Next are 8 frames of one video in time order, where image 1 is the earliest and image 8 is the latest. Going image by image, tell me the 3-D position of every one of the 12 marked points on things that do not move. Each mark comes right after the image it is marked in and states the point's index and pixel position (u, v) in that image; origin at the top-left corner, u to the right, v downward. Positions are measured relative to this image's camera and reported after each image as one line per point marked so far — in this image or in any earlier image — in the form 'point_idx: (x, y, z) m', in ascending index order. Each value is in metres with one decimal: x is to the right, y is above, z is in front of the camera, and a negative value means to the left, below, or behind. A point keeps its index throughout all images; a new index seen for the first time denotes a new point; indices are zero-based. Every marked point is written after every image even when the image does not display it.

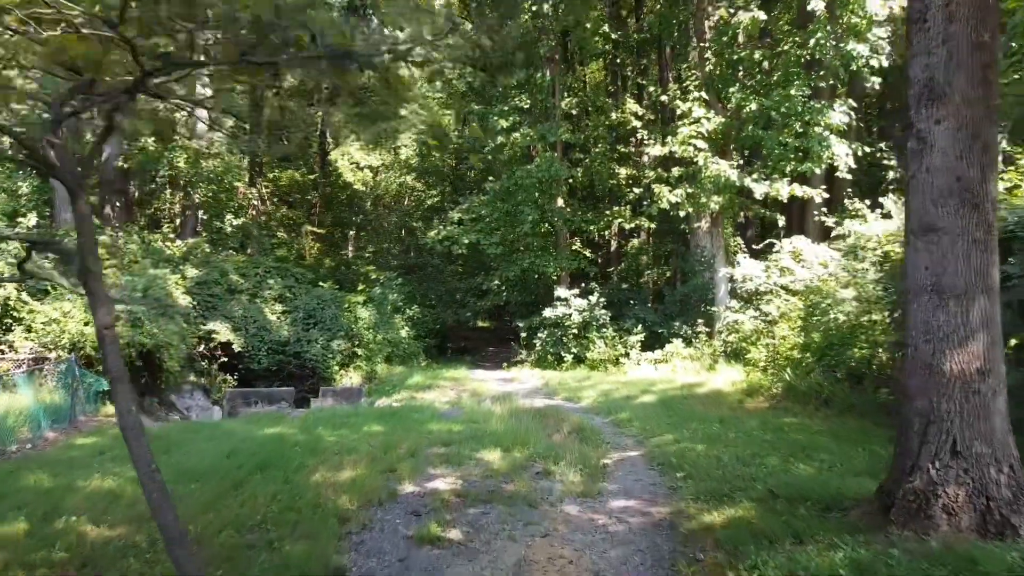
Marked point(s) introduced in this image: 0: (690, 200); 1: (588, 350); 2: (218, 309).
0: (+3.2, +1.6, +14.7) m
1: (+1.5, -1.2, +16.0) m
2: (-5.7, -0.4, +15.7) m
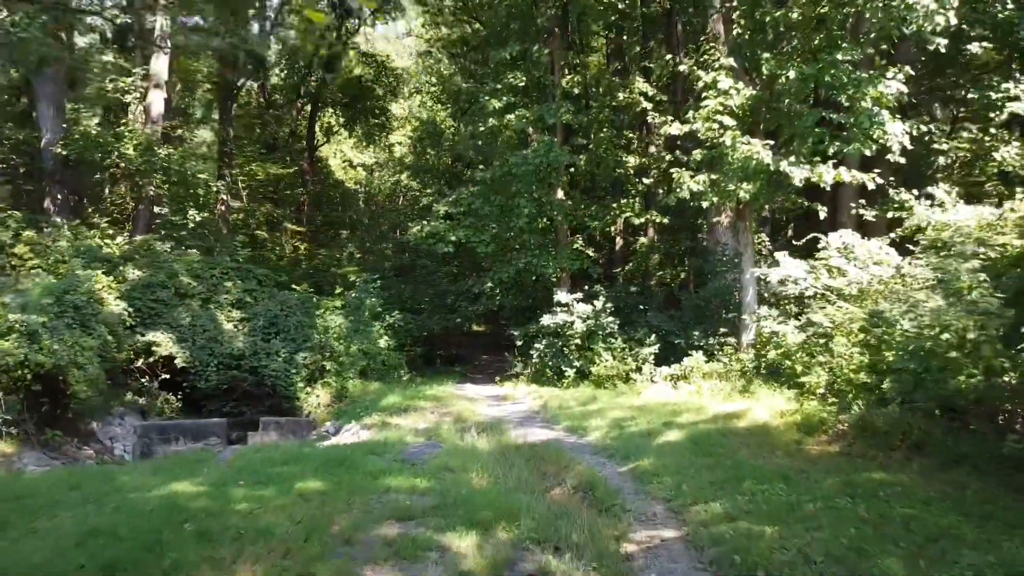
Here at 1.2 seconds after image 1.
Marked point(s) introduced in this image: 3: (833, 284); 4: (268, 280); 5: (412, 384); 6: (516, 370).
0: (+3.1, +1.5, +12.5) m
1: (+1.4, -1.3, +13.8) m
2: (-5.8, -0.5, +13.5) m
3: (+3.9, 0.0, +9.9) m
4: (-4.9, +0.2, +16.4) m
5: (-1.9, -1.8, +15.4) m
6: (+0.1, -1.7, +16.5) m
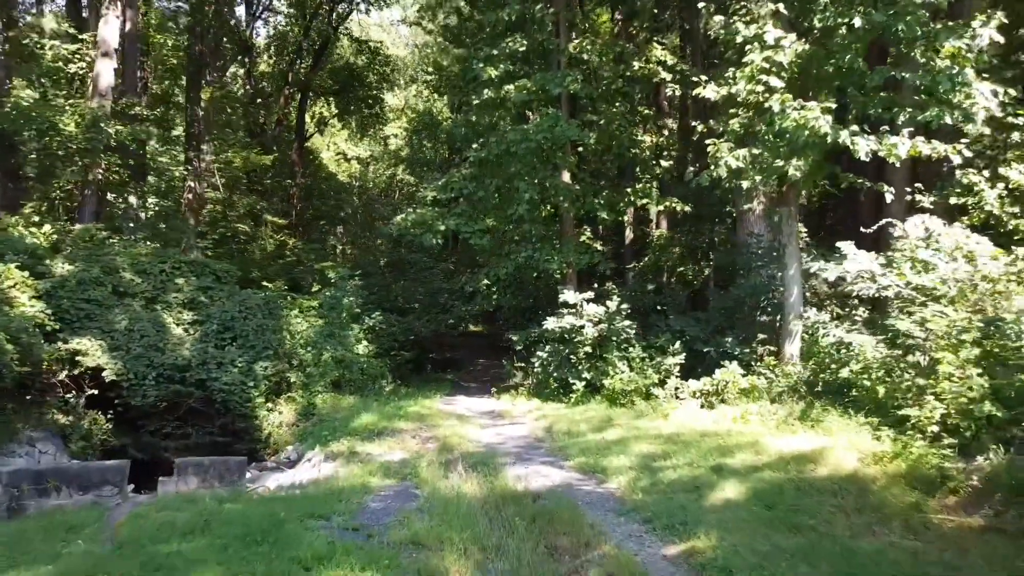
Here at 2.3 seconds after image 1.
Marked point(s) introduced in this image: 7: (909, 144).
0: (+3.1, +1.6, +10.3) m
1: (+1.4, -1.3, +11.7) m
2: (-5.8, -0.4, +11.3) m
3: (+3.9, +0.1, +7.7) m
4: (-5.0, +0.2, +14.2) m
5: (-1.9, -1.8, +13.2) m
6: (0.0, -1.7, +14.3) m
7: (+4.5, +1.6, +9.2) m
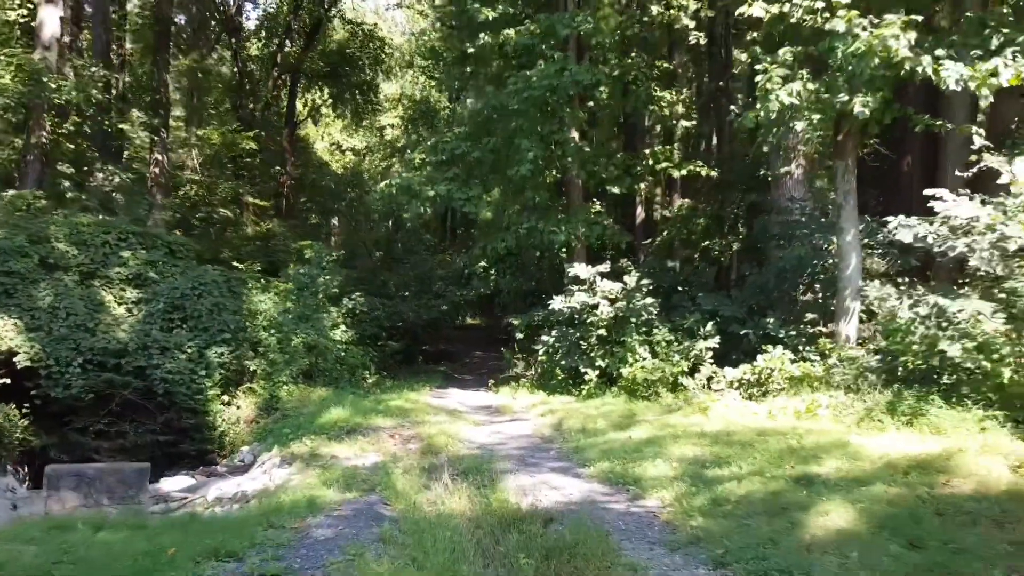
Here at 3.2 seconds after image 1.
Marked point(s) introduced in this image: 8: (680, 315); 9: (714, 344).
0: (+3.1, +1.9, +8.4) m
1: (+1.4, -0.9, +9.8) m
2: (-5.8, -0.1, +9.5) m
3: (+3.9, +0.4, +5.9) m
4: (-5.0, +0.6, +12.4) m
5: (-1.9, -1.5, +11.4) m
6: (0.0, -1.3, +12.5) m
7: (+4.5, +2.0, +7.4) m
8: (+2.2, -0.3, +10.5) m
9: (+2.4, -0.7, +9.4) m
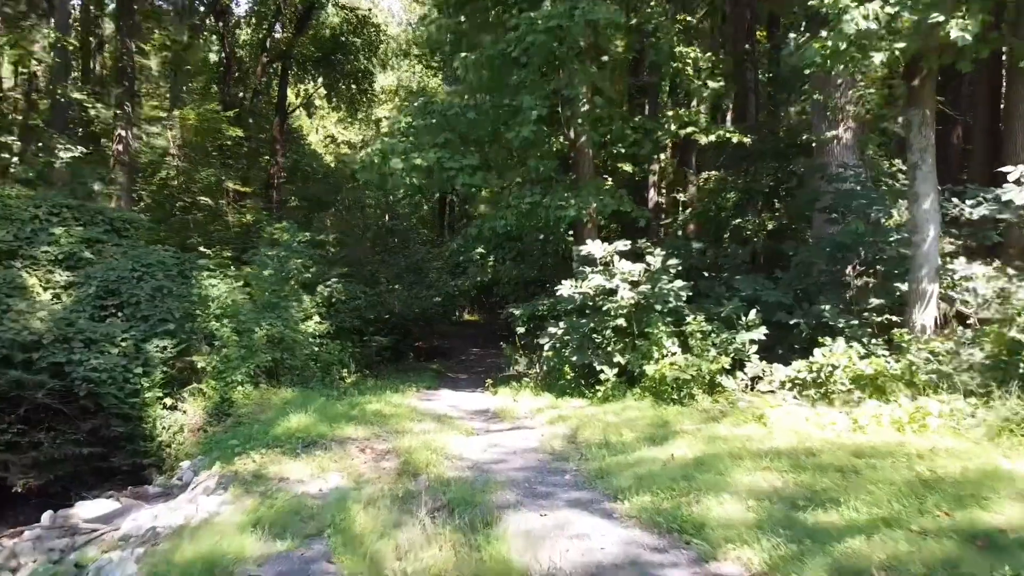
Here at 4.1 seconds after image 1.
0: (+3.1, +2.1, +6.7) m
1: (+1.4, -0.7, +8.1) m
2: (-5.8, +0.1, +7.8) m
3: (+3.9, +0.6, +4.2) m
4: (-5.0, +0.8, +10.7) m
5: (-1.9, -1.2, +9.7) m
6: (0.0, -1.1, +10.8) m
7: (+4.5, +2.2, +5.7) m
8: (+2.2, -0.1, +8.8) m
9: (+2.4, -0.5, +7.7) m
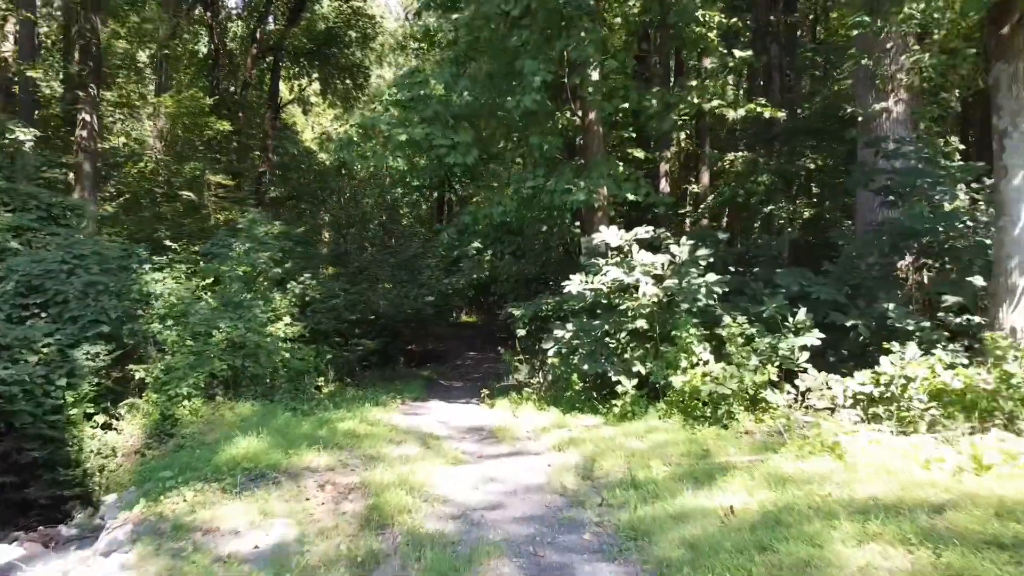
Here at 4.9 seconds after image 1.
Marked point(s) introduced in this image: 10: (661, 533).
0: (+3.1, +2.2, +5.4) m
1: (+1.4, -0.7, +6.7) m
2: (-5.8, +0.2, +6.4) m
3: (+3.9, +0.6, +2.8) m
4: (-5.0, +0.8, +9.3) m
5: (-1.9, -1.2, +8.3) m
6: (0.0, -1.1, +9.4) m
7: (+4.5, +2.2, +4.3) m
8: (+2.2, -0.1, +7.4) m
9: (+2.4, -0.4, +6.4) m
10: (+0.6, -1.1, +3.6) m
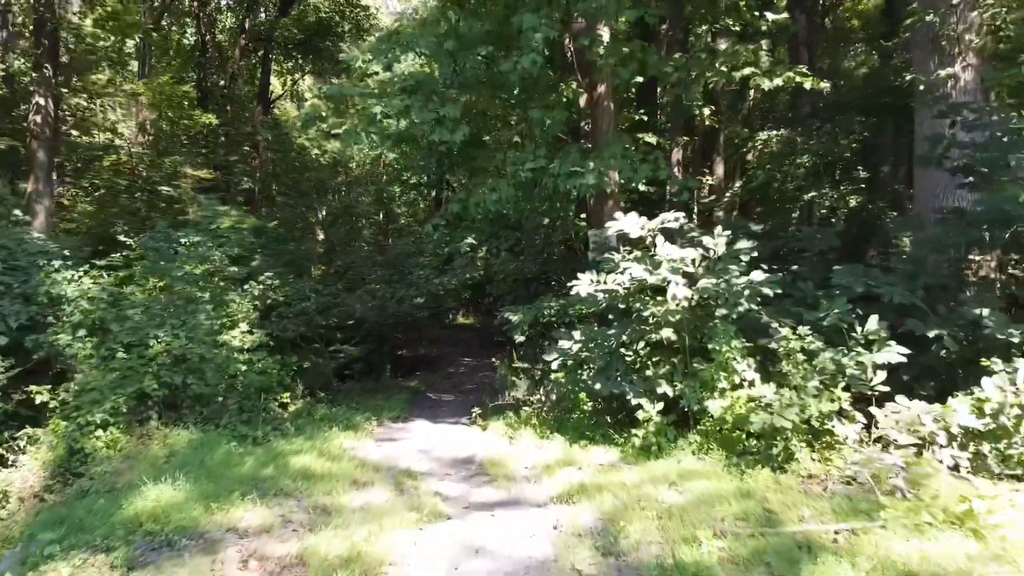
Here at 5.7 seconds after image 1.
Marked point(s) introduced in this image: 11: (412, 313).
0: (+3.1, +2.1, +4.0) m
1: (+1.3, -0.7, +5.3) m
2: (-5.9, +0.2, +5.0) m
3: (+3.9, +0.6, +1.4) m
4: (-5.0, +0.8, +7.9) m
5: (-2.0, -1.2, +6.9) m
6: (0.0, -1.1, +8.0) m
7: (+4.5, +2.2, +2.9) m
8: (+2.1, -0.1, +6.0) m
9: (+2.3, -0.4, +5.0) m
10: (+0.6, -1.1, +2.2) m
11: (-1.7, -0.4, +13.4) m
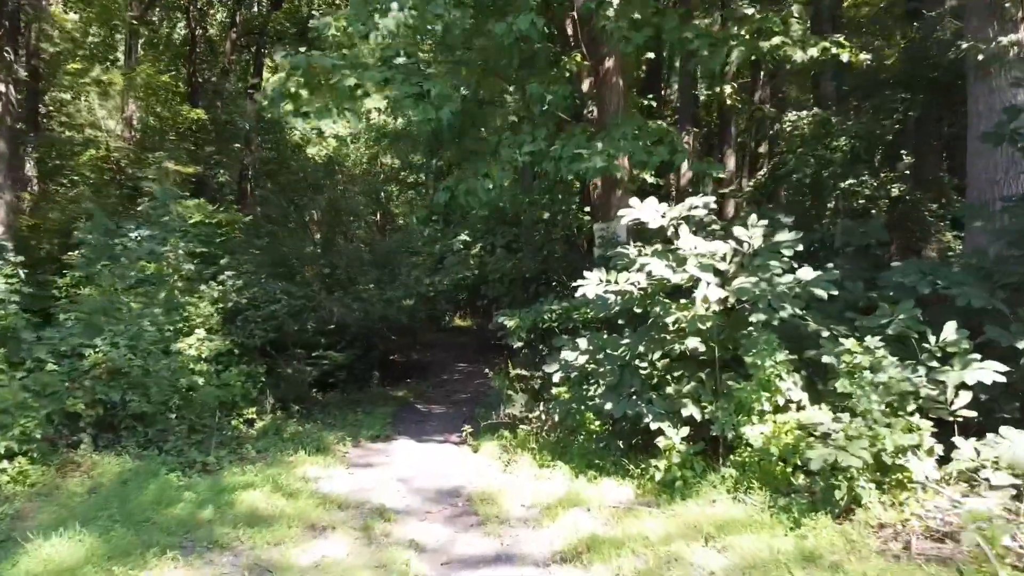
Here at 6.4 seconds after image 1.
0: (+3.0, +2.1, +3.0) m
1: (+1.3, -0.7, +4.3) m
2: (-5.9, +0.1, +4.0) m
3: (+3.8, +0.6, +0.4) m
4: (-5.0, +0.8, +6.9) m
5: (-2.0, -1.2, +5.9) m
6: (0.0, -1.1, +7.0) m
7: (+4.5, +2.2, +1.9) m
8: (+2.1, -0.1, +5.0) m
9: (+2.3, -0.4, +4.0) m
10: (+0.6, -1.1, +1.2) m
11: (-1.7, -0.4, +12.4) m
